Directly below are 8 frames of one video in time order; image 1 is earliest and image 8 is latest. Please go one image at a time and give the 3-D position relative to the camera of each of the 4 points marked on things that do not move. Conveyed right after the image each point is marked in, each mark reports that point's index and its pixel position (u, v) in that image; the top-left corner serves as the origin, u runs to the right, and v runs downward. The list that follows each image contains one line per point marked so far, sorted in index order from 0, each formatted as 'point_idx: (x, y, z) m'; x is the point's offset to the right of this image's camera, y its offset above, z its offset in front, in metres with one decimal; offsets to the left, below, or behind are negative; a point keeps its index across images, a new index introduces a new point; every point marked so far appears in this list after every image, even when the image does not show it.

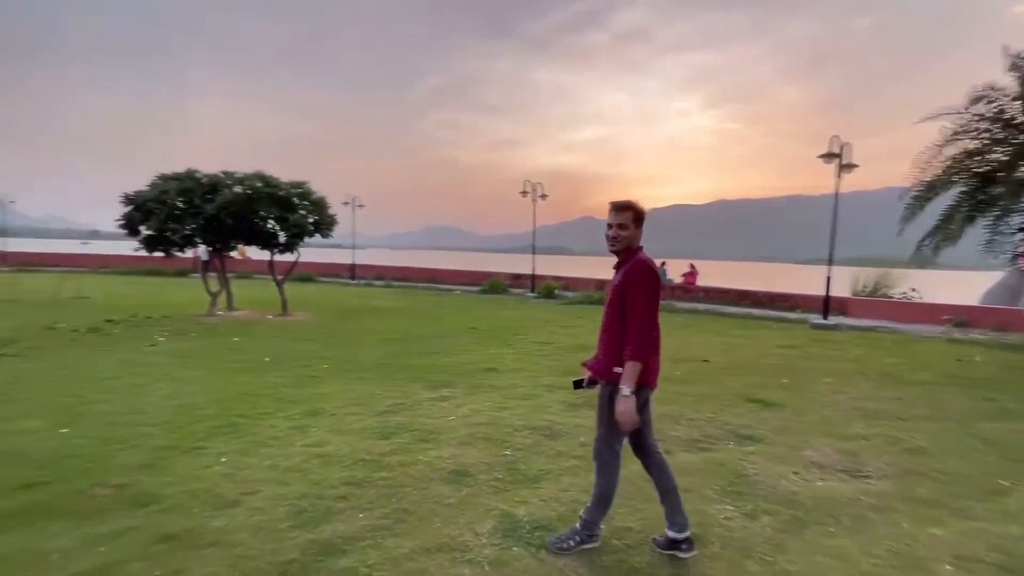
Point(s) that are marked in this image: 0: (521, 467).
0: (+0.2, -3.2, +8.6) m
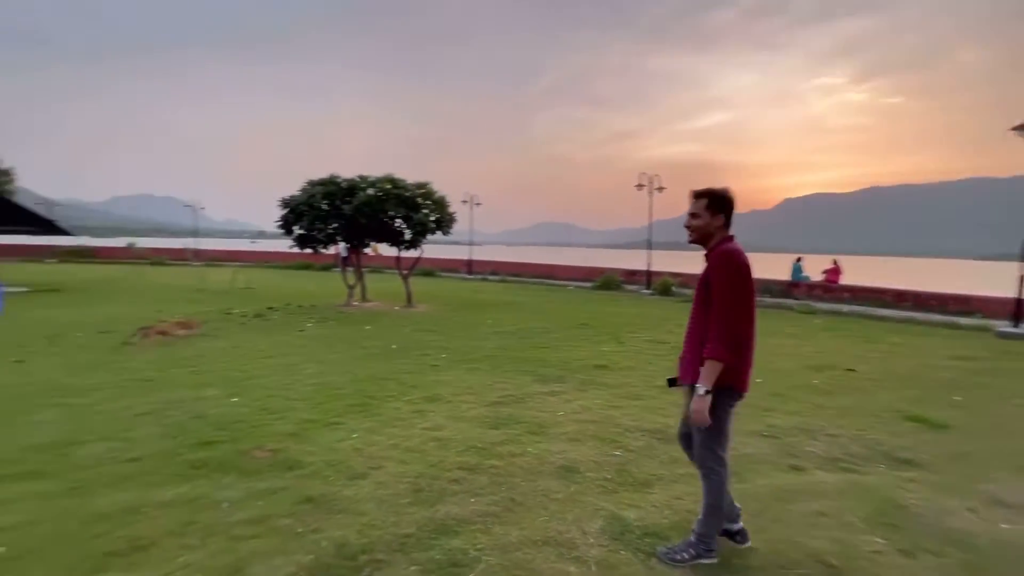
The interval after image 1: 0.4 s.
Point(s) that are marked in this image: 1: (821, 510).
0: (+2.1, -3.1, +8.3) m
1: (+4.3, -3.1, +6.7) m
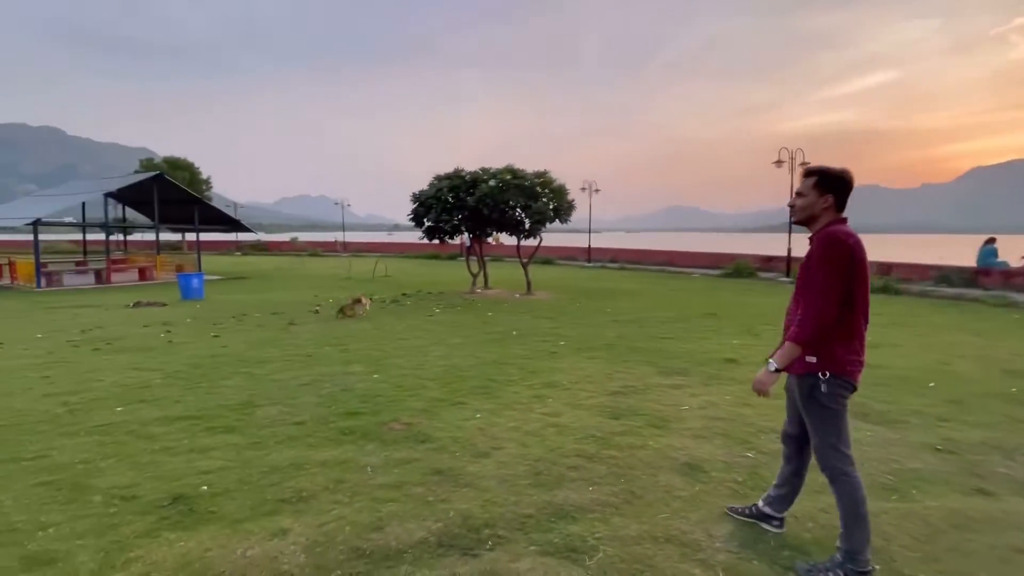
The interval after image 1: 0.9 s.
0: (+4.0, -2.9, +7.6) m
1: (+5.8, -2.9, +5.5) m
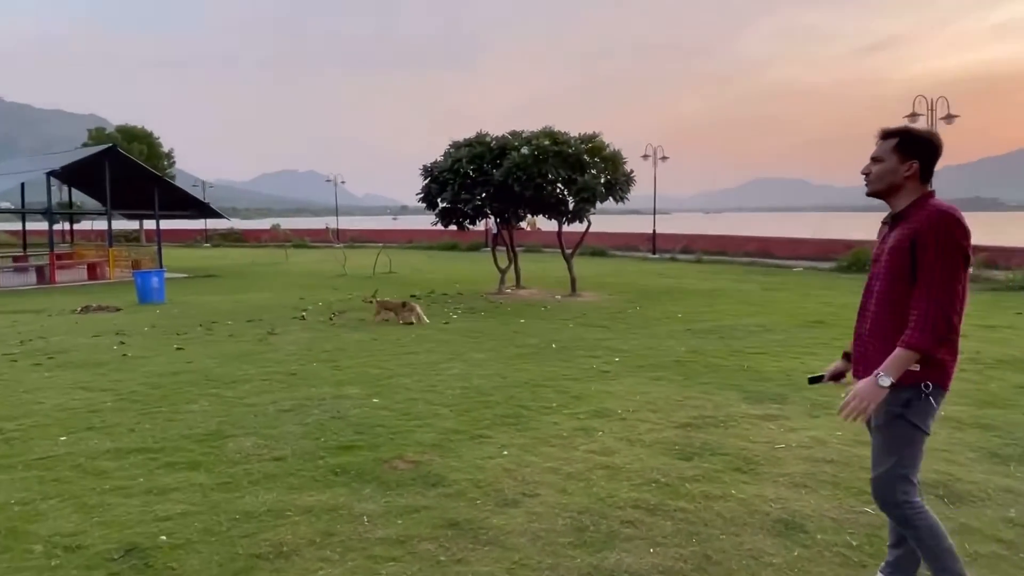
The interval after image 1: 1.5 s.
0: (+4.4, -2.9, +5.2) m
1: (+6.0, -3.0, +3.0) m
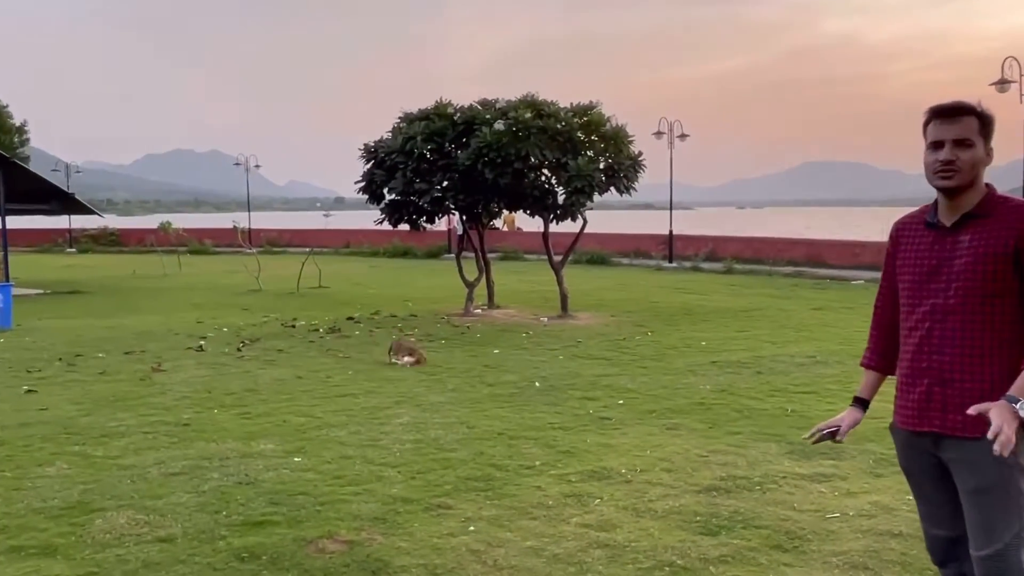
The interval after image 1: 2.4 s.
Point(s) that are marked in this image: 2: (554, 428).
0: (+4.1, -3.2, +3.4) m
1: (+5.8, -3.3, +1.3) m
2: (+0.4, -1.8, +6.1) m
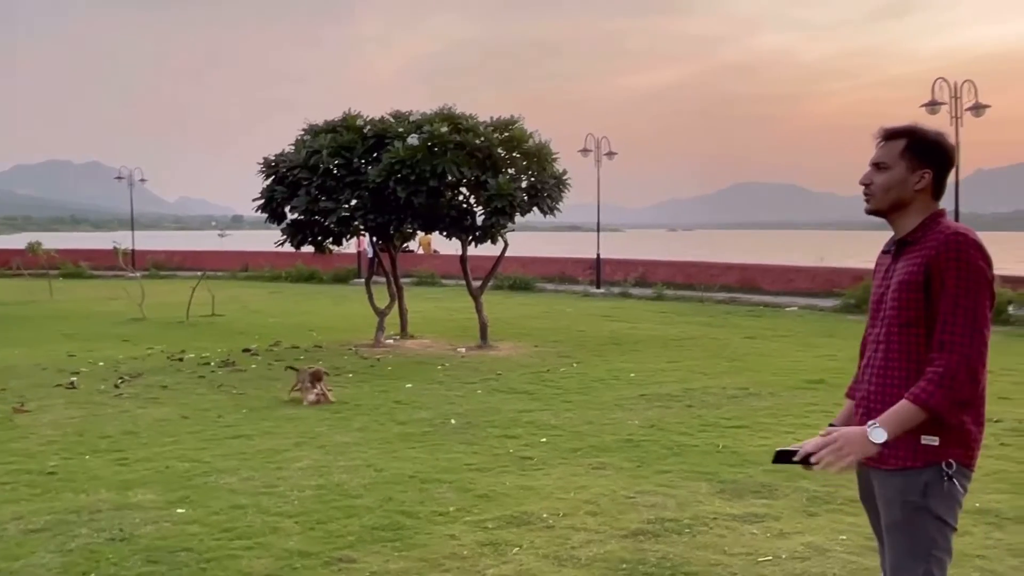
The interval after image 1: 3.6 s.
0: (+3.3, -3.5, +3.1) m
1: (+5.0, -3.6, +1.1) m
2: (-0.5, -2.1, +5.6) m
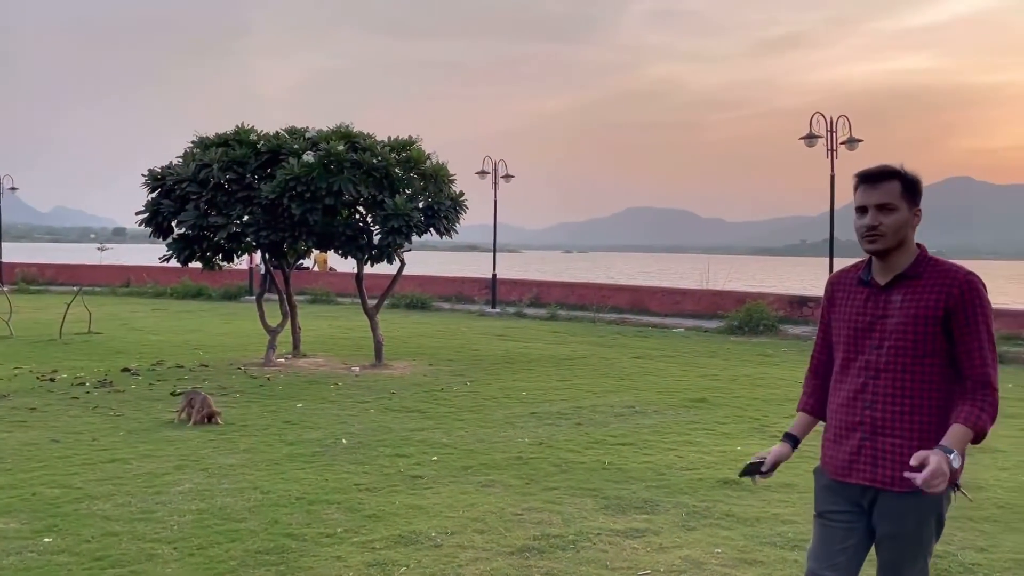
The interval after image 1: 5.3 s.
0: (+2.2, -3.7, +3.4) m
1: (+4.2, -3.8, +1.5) m
2: (-1.7, -2.3, +5.6) m
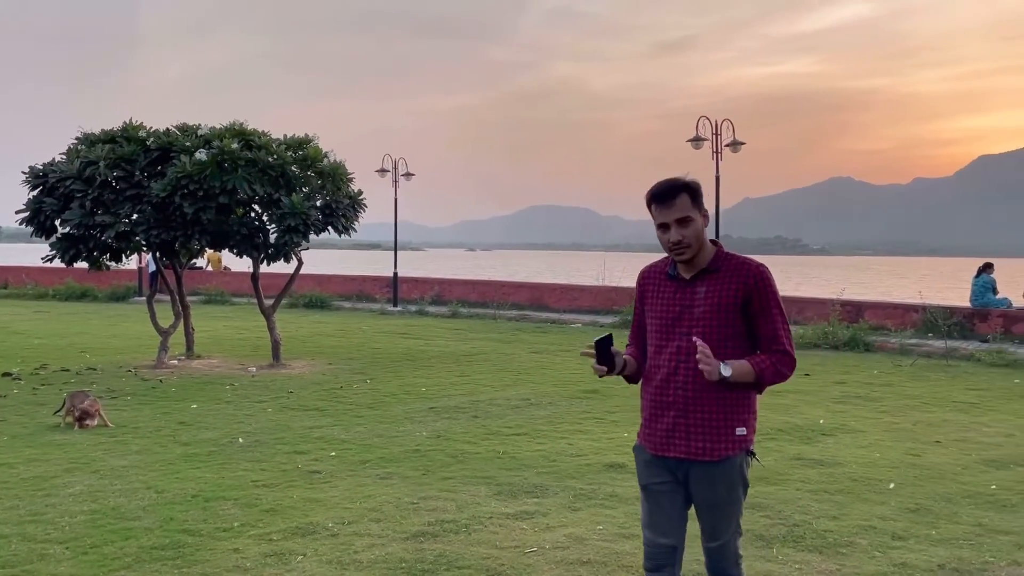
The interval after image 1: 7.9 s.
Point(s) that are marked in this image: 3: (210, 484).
0: (+1.2, -3.8, +3.9) m
1: (+3.3, -4.0, +2.1) m
2: (-2.9, -2.3, +5.7) m
3: (-3.4, -2.3, +5.7) m
